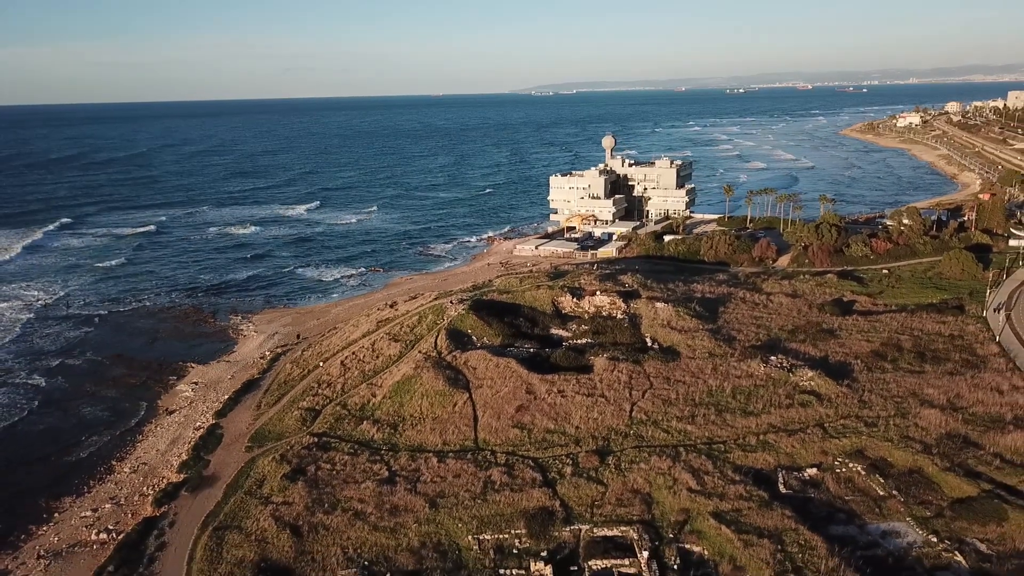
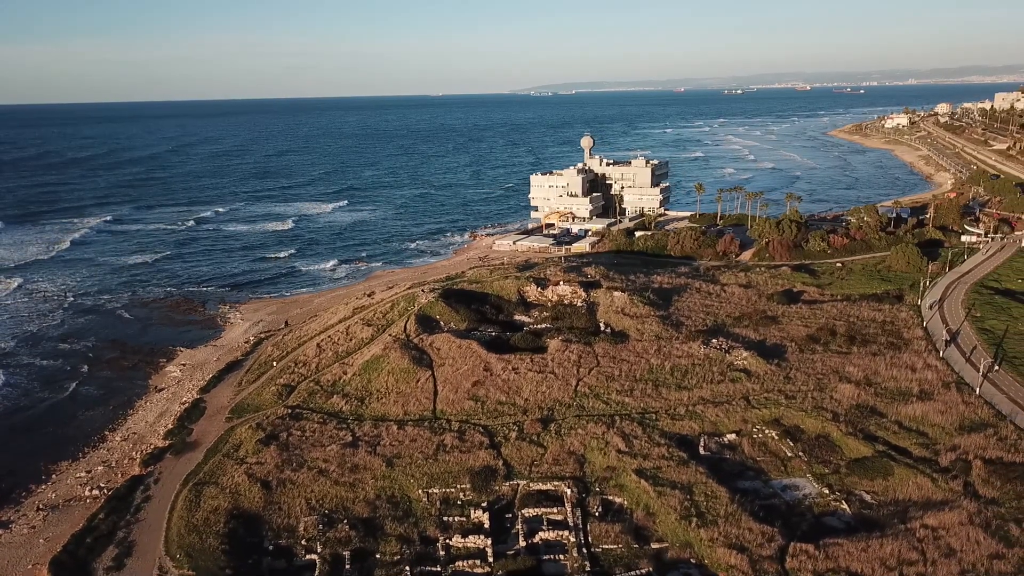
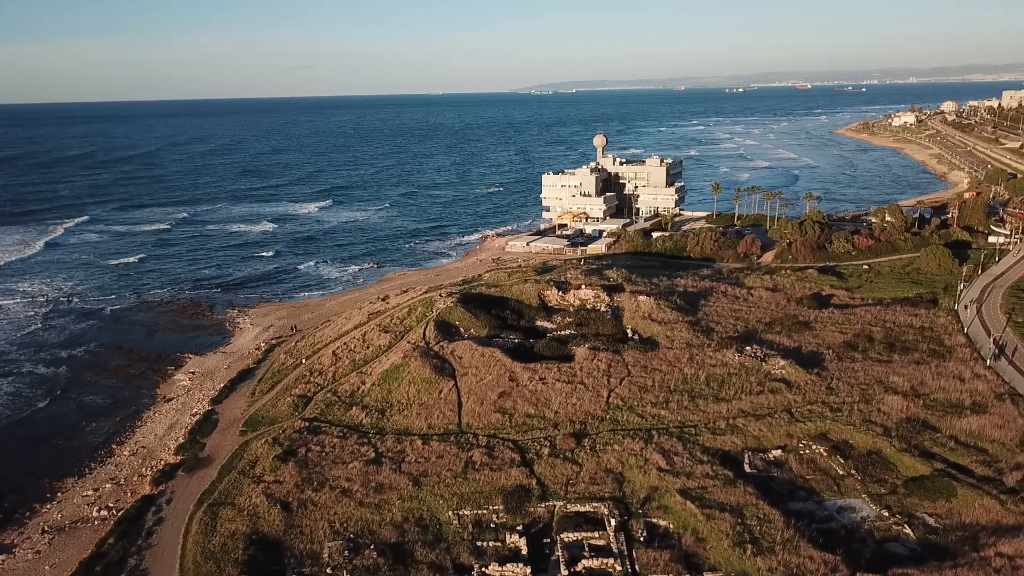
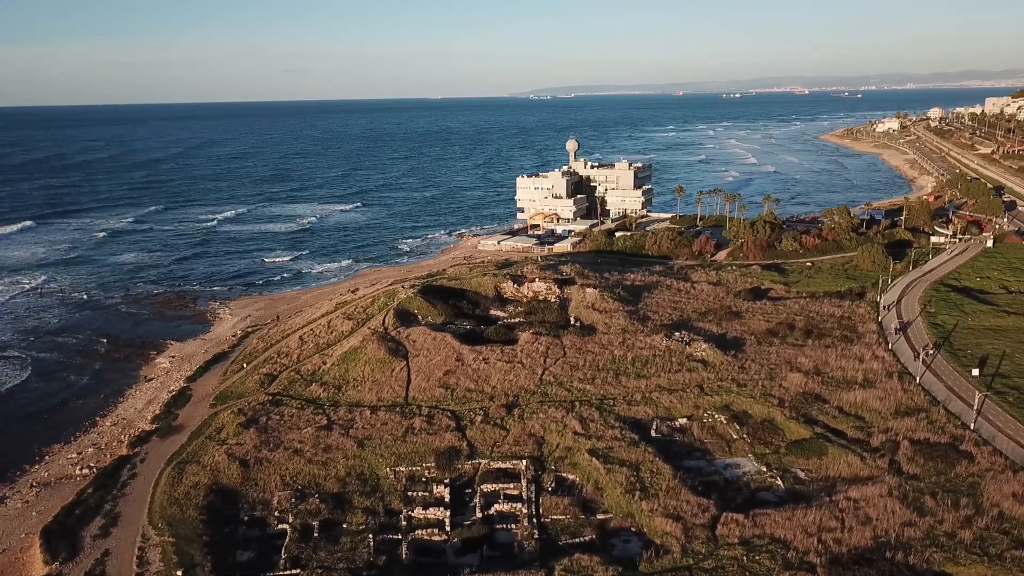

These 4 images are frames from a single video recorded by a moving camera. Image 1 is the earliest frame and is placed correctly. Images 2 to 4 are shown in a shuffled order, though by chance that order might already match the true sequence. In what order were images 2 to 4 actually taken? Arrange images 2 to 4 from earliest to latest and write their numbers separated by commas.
3, 2, 4
